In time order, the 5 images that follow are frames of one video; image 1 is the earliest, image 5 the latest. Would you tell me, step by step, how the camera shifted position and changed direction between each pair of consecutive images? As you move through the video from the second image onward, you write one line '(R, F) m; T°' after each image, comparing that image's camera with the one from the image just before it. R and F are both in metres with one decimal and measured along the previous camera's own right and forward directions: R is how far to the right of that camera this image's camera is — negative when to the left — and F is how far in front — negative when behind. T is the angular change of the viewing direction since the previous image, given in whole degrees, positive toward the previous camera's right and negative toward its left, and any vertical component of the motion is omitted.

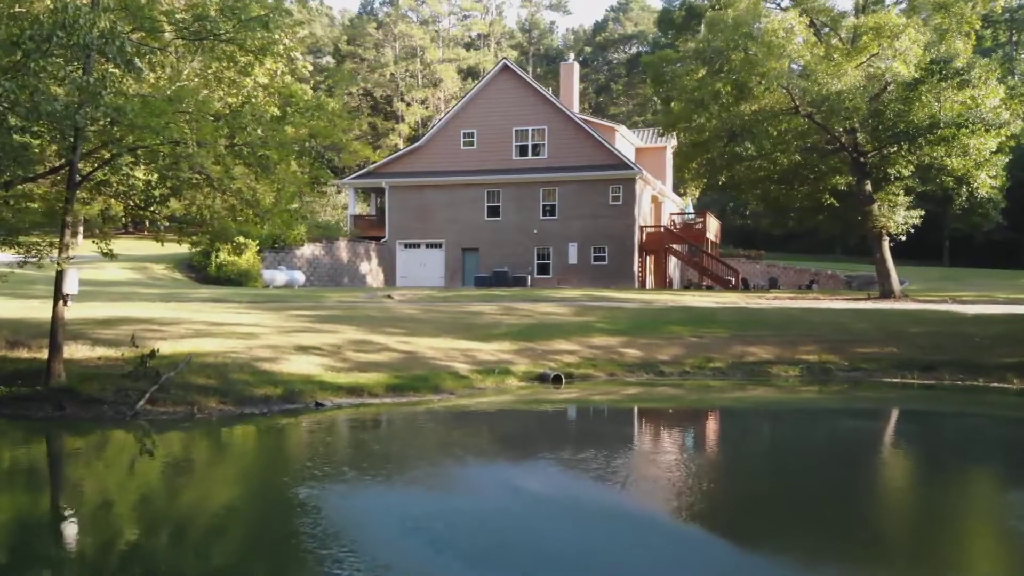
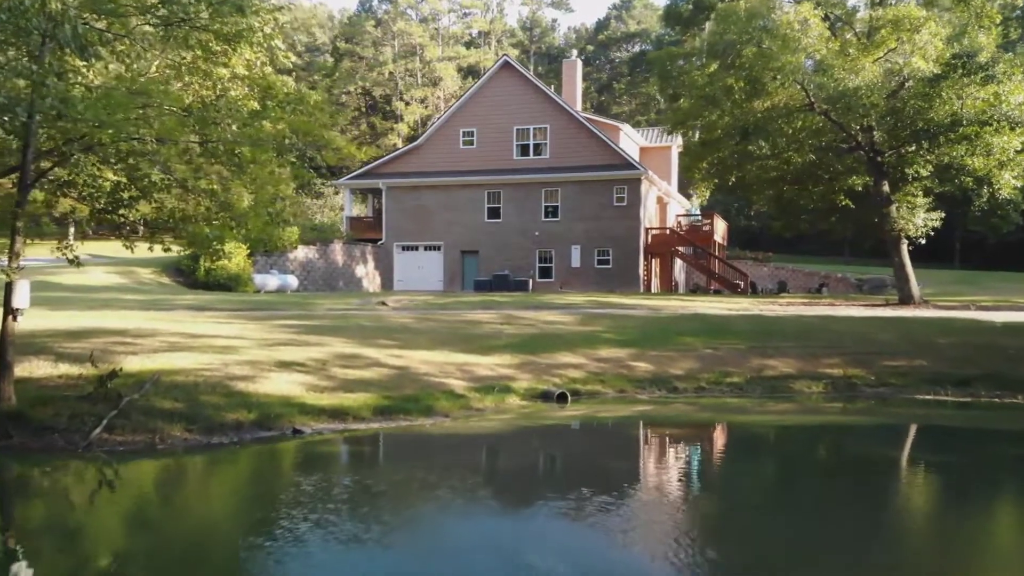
(0.0, +1.2) m; 0°
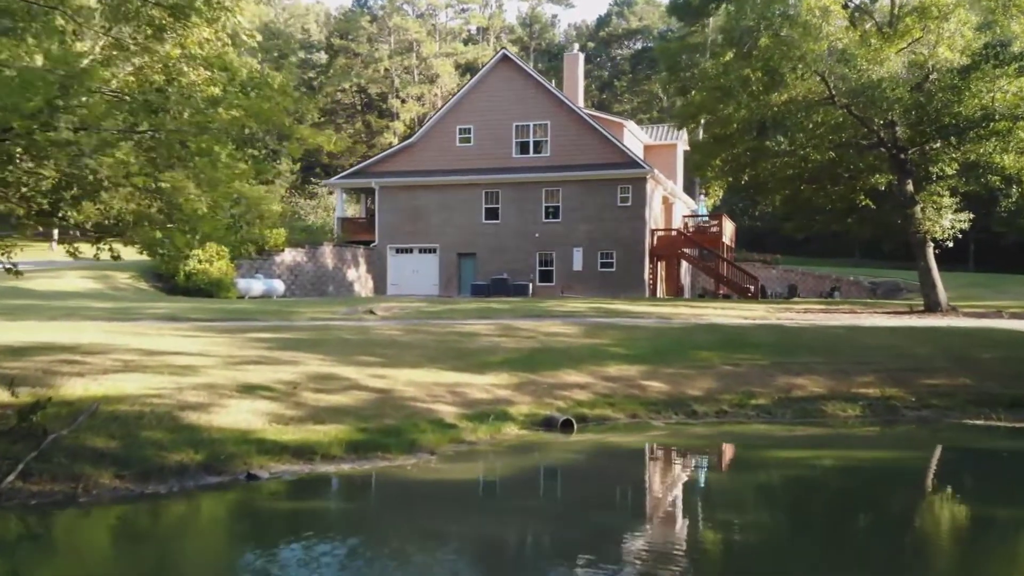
(0.0, +1.7) m; 0°
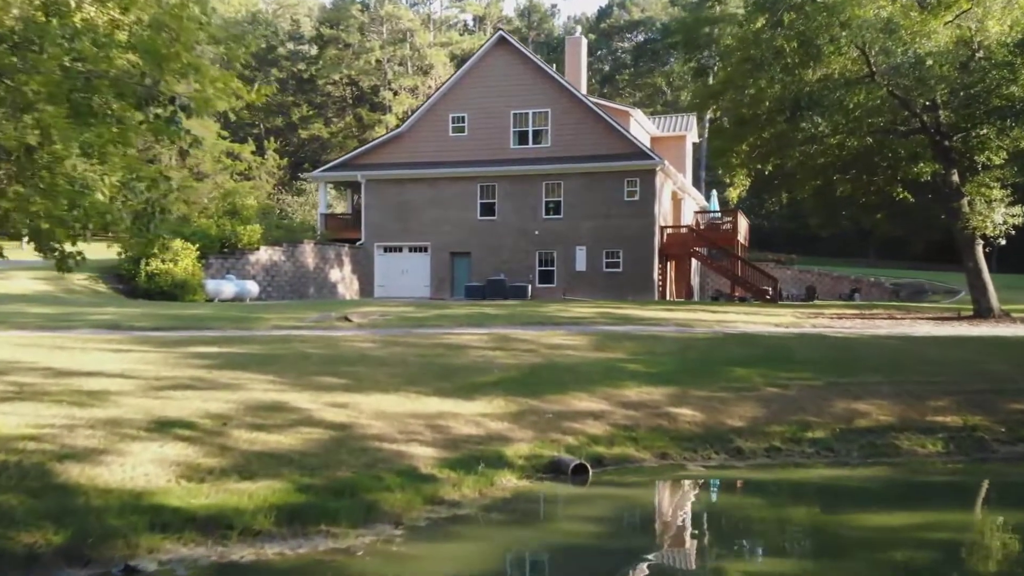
(0.0, +2.8) m; 0°
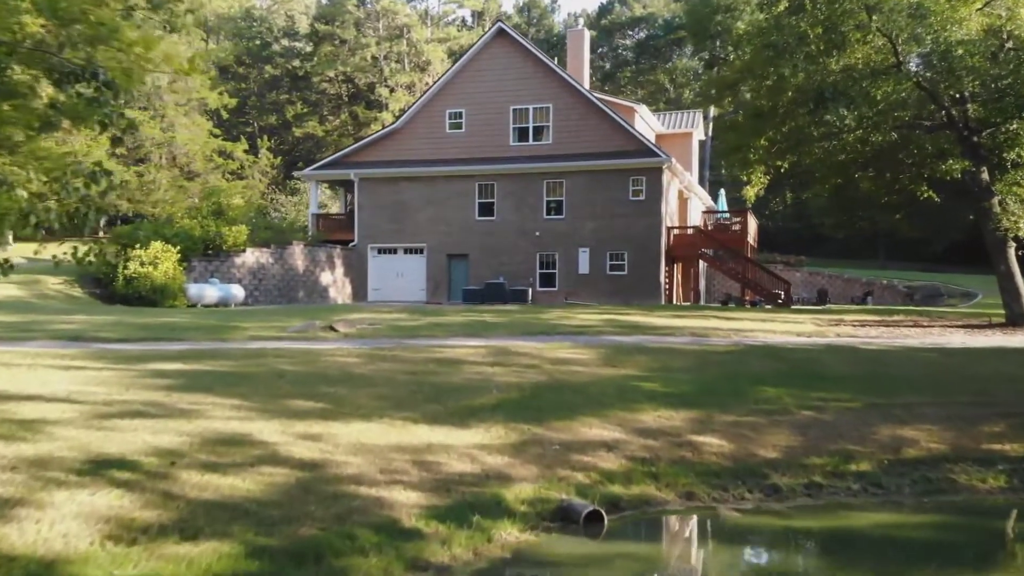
(0.0, +1.4) m; 0°
